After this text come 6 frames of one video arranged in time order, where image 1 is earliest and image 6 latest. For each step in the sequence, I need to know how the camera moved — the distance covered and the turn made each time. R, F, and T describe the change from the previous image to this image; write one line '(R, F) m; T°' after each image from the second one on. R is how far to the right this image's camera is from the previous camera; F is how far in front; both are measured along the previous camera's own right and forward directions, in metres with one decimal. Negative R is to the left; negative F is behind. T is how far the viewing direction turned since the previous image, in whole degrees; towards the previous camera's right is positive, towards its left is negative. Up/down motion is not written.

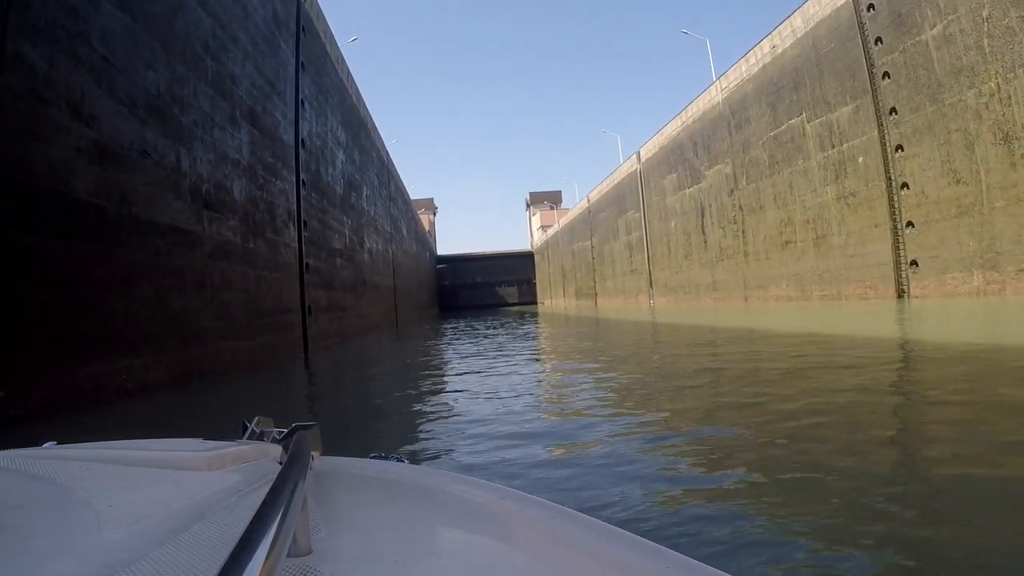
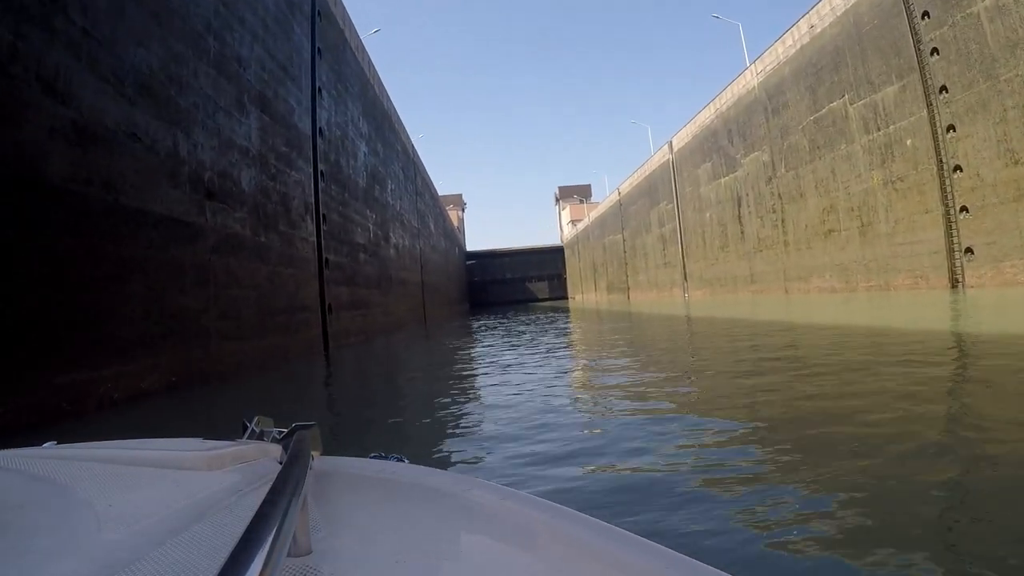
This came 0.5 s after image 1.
(0.0, +0.2) m; -3°
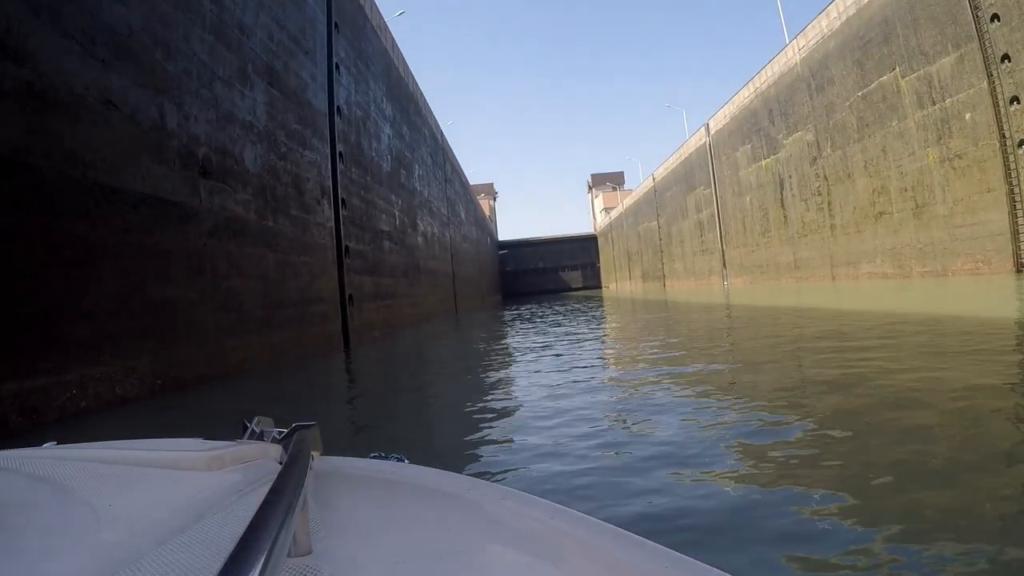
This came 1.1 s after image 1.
(0.0, +0.2) m; -3°
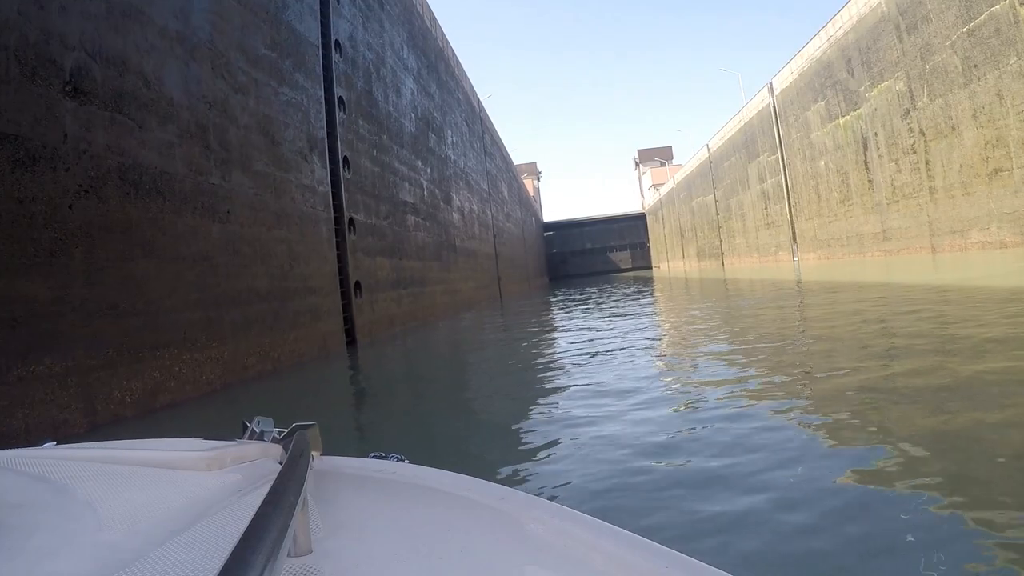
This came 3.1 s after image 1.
(0.0, +0.8) m; -4°
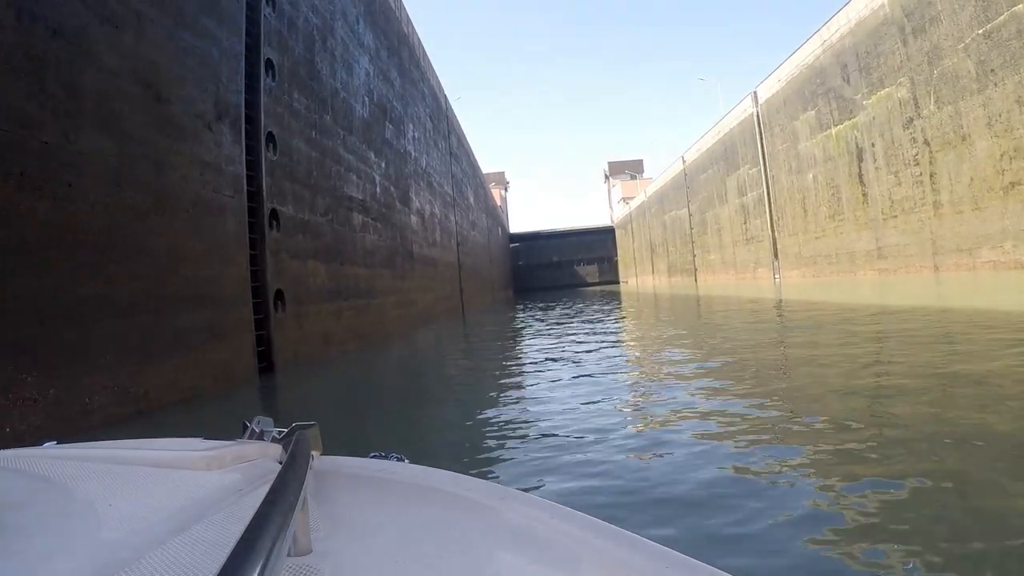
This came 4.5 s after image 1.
(0.0, +0.8) m; +3°
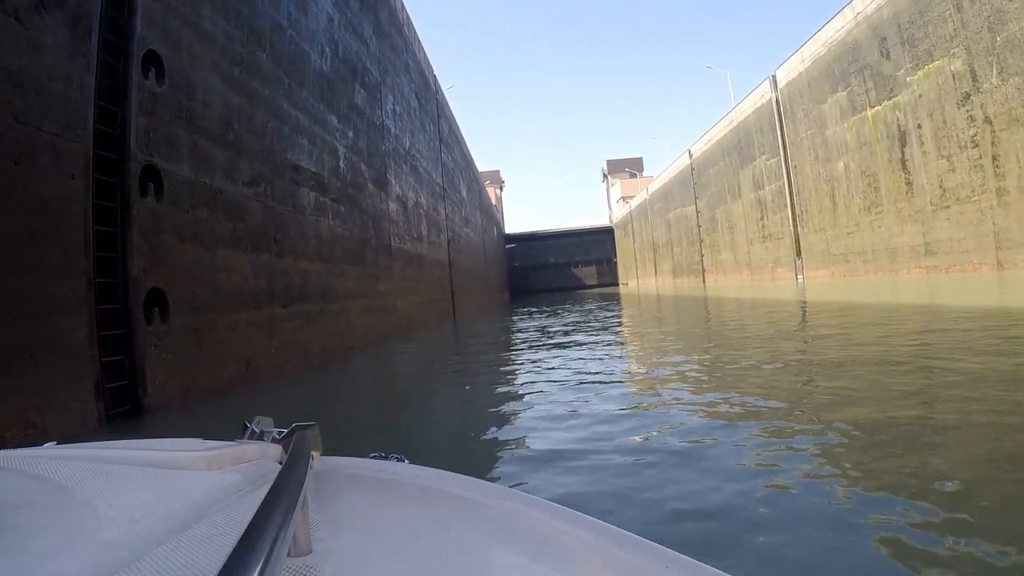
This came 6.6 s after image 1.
(0.0, +0.9) m; 0°
